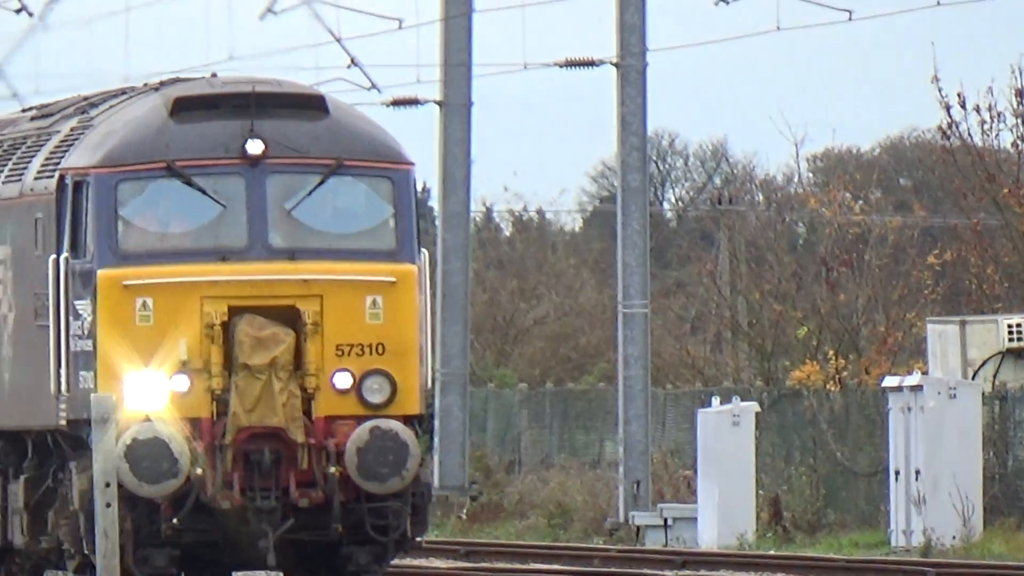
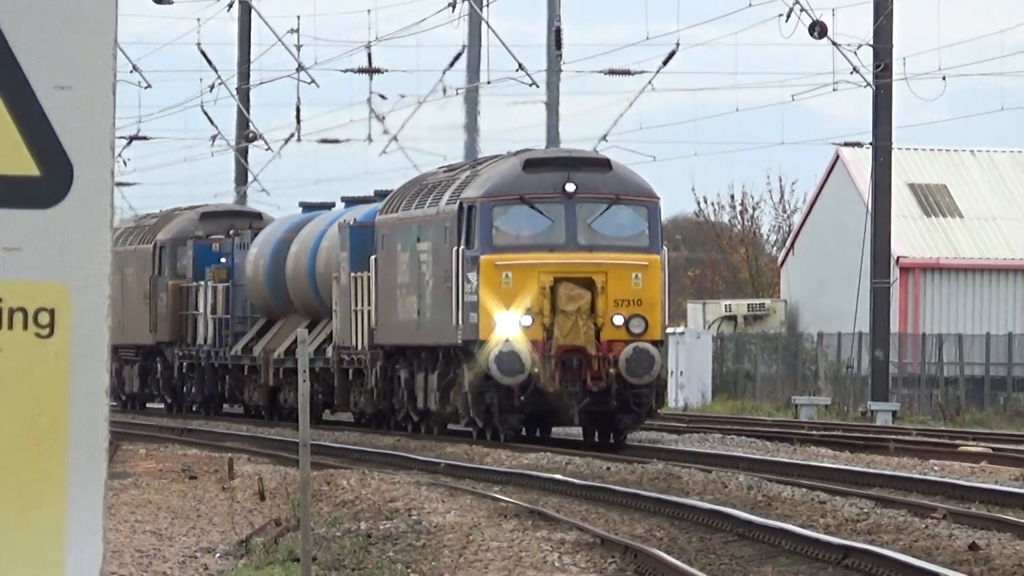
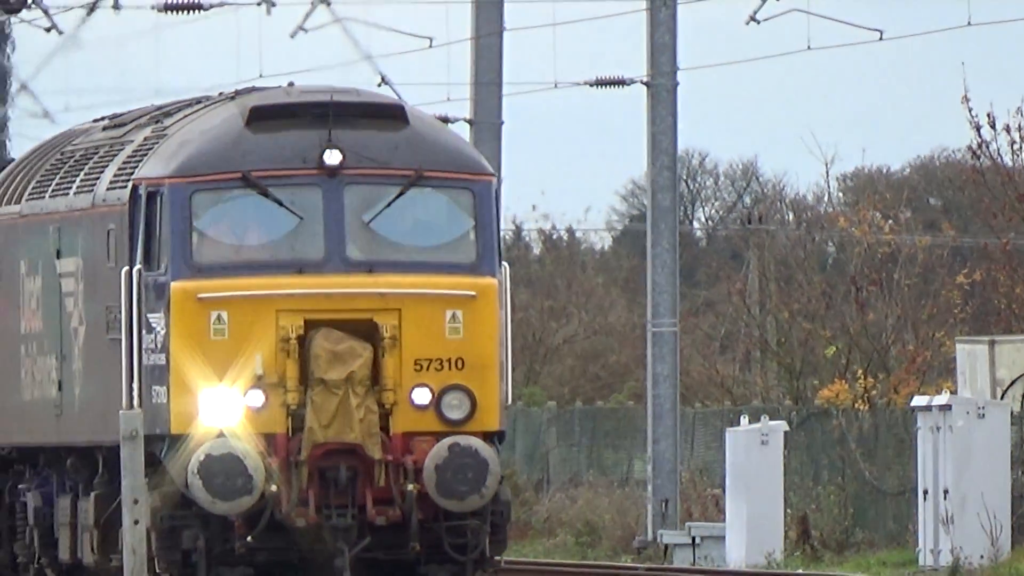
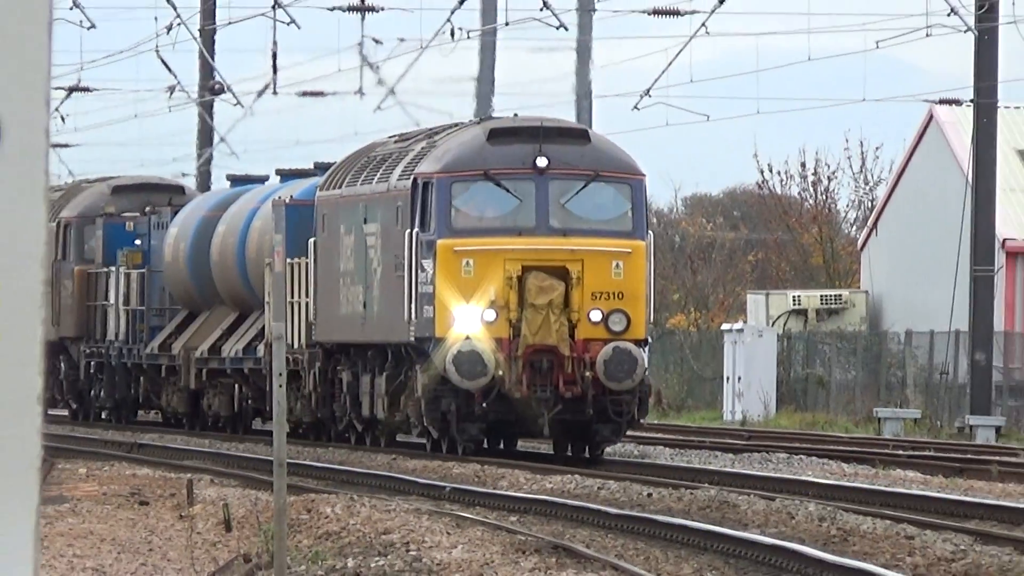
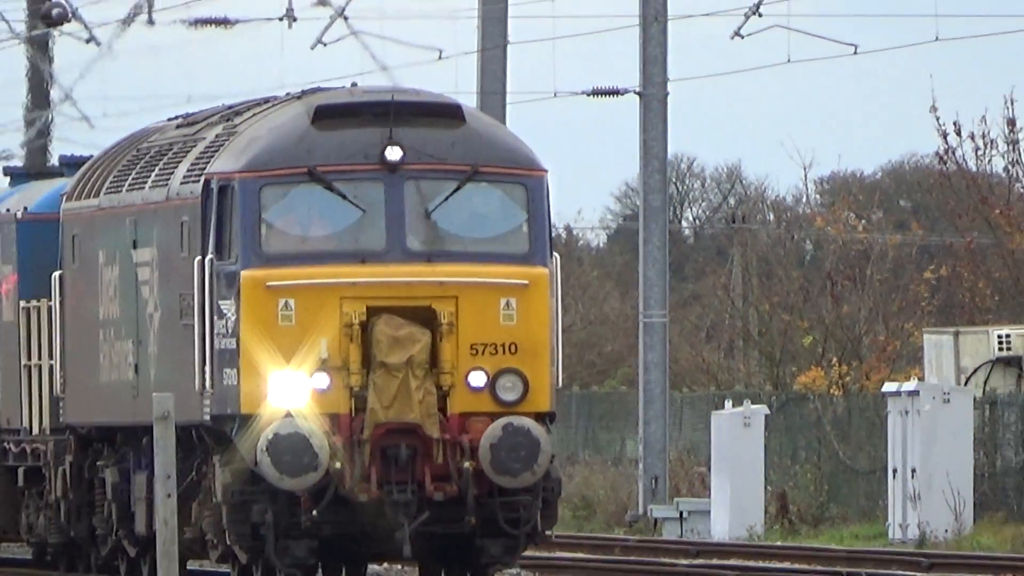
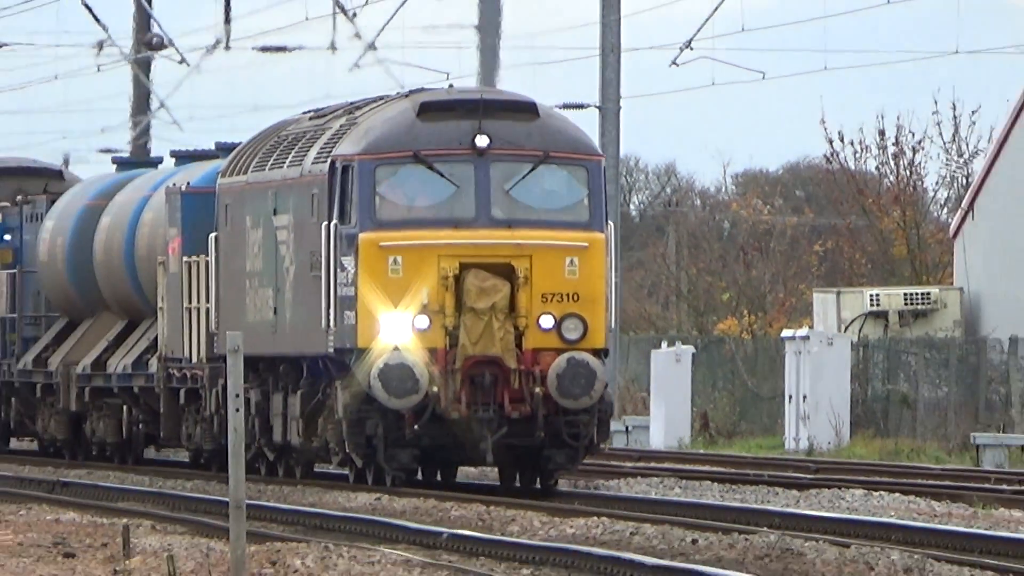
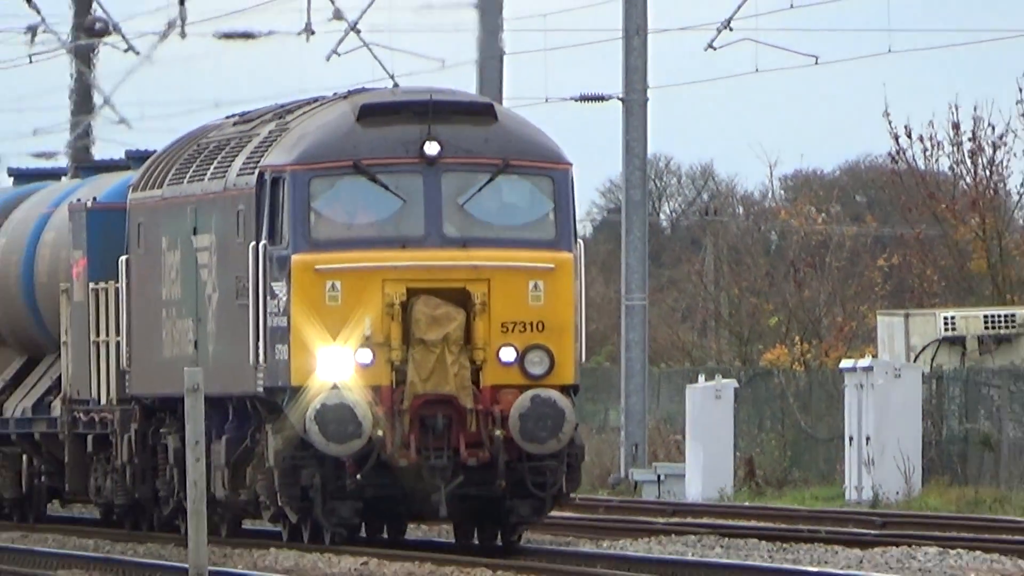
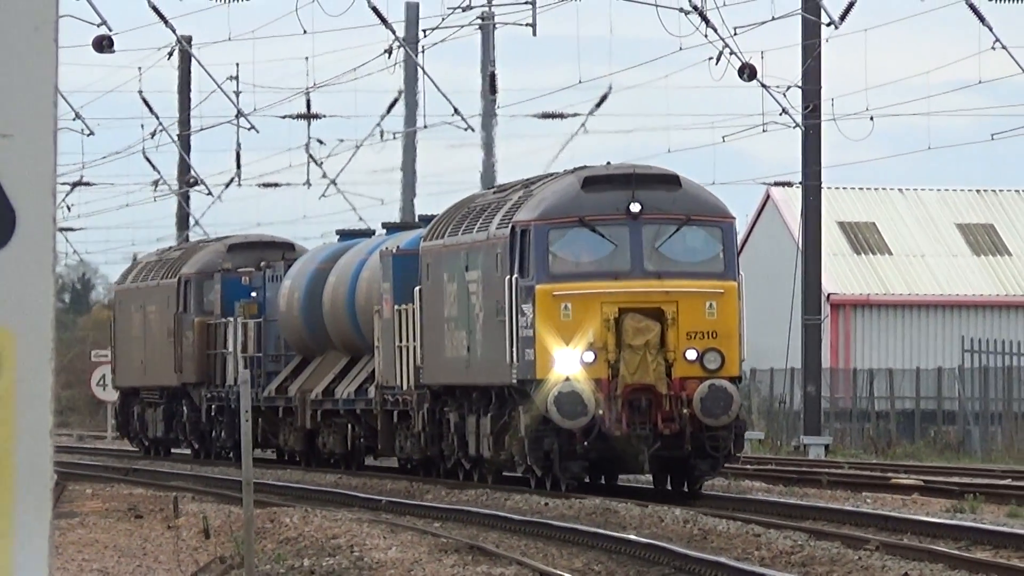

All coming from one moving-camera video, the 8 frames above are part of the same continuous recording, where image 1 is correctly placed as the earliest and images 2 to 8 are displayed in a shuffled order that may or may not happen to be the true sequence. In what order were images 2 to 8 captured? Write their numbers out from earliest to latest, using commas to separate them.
3, 5, 7, 6, 4, 2, 8
